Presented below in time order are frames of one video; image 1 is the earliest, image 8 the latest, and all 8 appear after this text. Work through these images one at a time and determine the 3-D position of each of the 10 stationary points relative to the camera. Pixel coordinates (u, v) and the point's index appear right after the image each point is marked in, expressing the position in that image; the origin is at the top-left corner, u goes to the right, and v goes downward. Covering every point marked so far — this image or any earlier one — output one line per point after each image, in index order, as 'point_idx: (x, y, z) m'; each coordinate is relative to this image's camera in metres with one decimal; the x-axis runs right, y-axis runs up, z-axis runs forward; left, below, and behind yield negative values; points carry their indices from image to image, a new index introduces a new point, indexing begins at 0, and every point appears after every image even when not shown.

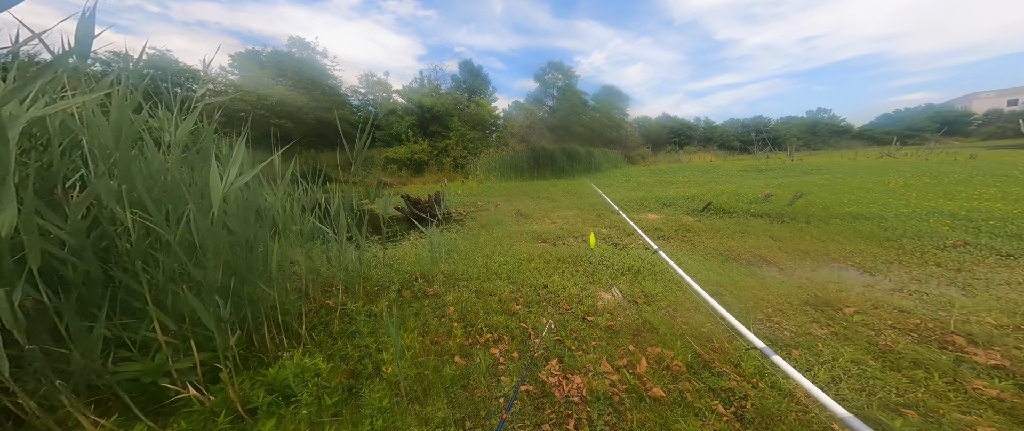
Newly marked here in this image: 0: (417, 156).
0: (-4.7, +3.1, +15.8) m
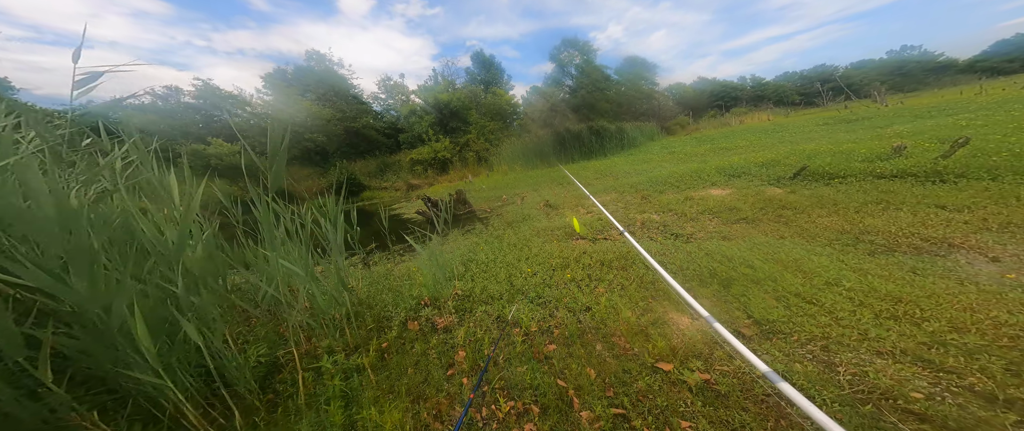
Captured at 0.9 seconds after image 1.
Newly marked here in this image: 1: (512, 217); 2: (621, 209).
0: (-3.4, +3.1, +15.2) m
1: (+0.1, 0.0, +6.4) m
2: (+1.8, +0.1, +4.9) m
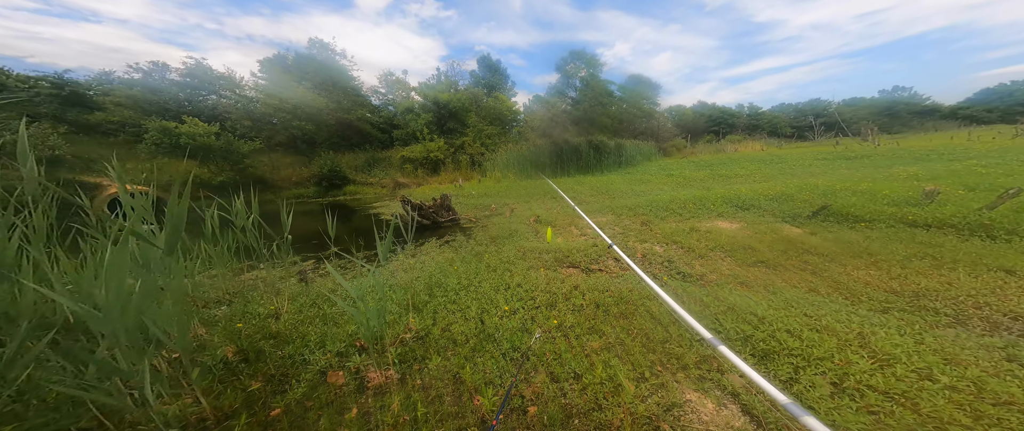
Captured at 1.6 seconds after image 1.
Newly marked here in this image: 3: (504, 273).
0: (-3.8, +3.0, +14.5) m
1: (-0.2, -0.3, +5.8) m
2: (+1.6, -0.3, +4.4) m
3: (-0.1, -0.8, +3.6) m
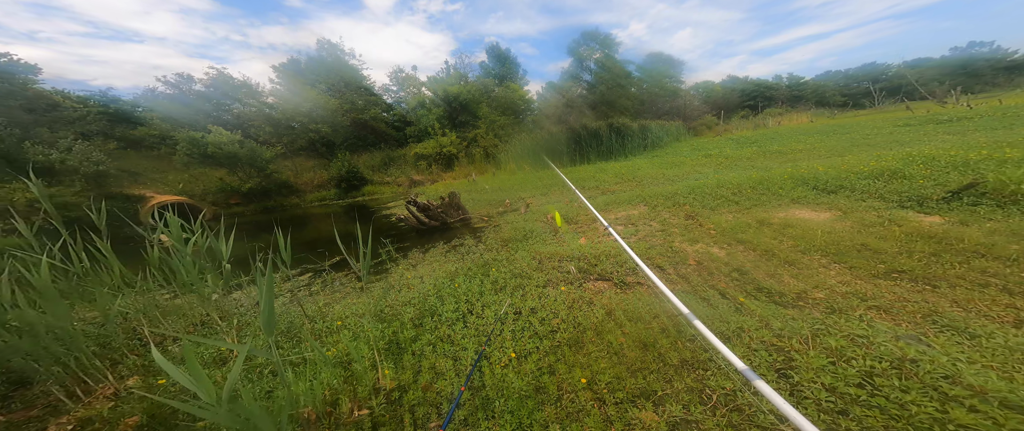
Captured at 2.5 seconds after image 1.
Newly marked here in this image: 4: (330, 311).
0: (-3.1, +3.1, +13.8) m
1: (0.0, -0.2, +5.0) m
2: (+1.7, -0.2, +3.4) m
3: (+0.1, -0.8, +2.8) m
4: (-1.6, -1.0, +3.0) m
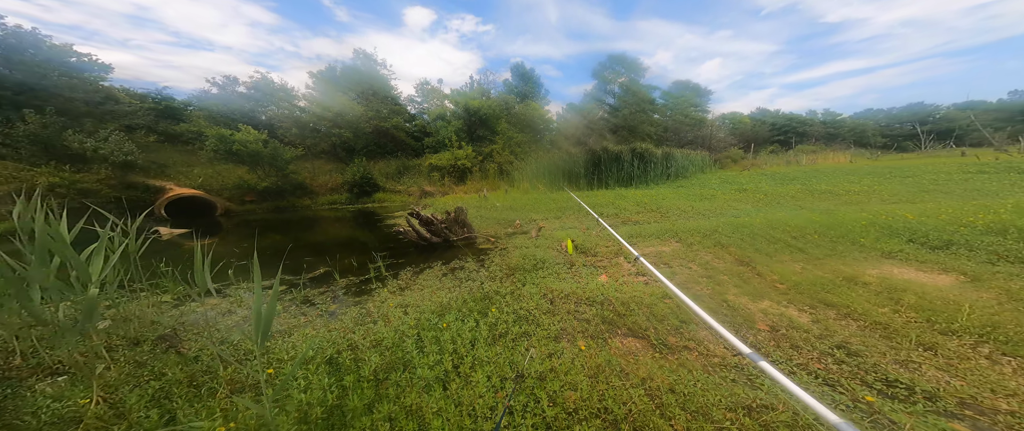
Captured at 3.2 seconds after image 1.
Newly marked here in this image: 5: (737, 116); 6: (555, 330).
0: (-2.5, +2.4, +13.5) m
1: (+0.1, -0.6, +4.3) m
2: (+1.8, -0.6, +2.7) m
3: (+0.1, -1.0, +2.1) m
4: (-1.6, -1.1, +2.4) m
5: (+14.9, +6.6, +20.0) m
6: (+0.3, -0.9, +2.4) m
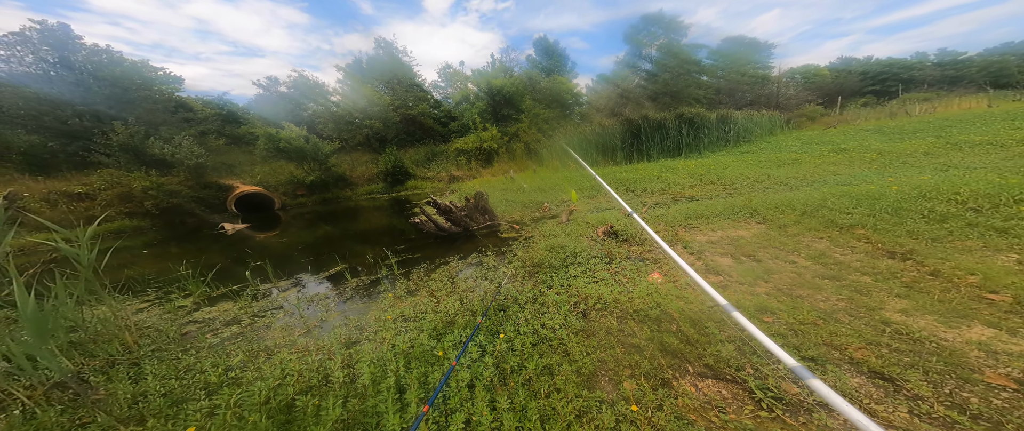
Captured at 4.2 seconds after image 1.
0: (-1.2, +3.0, +12.7) m
1: (+0.4, -0.4, +3.5) m
2: (+1.9, -0.4, +1.7) m
3: (+0.1, -0.9, +1.4) m
4: (-1.5, -1.0, +1.8) m
5: (+16.6, +8.4, +16.9) m
6: (+0.4, -0.8, +1.7) m
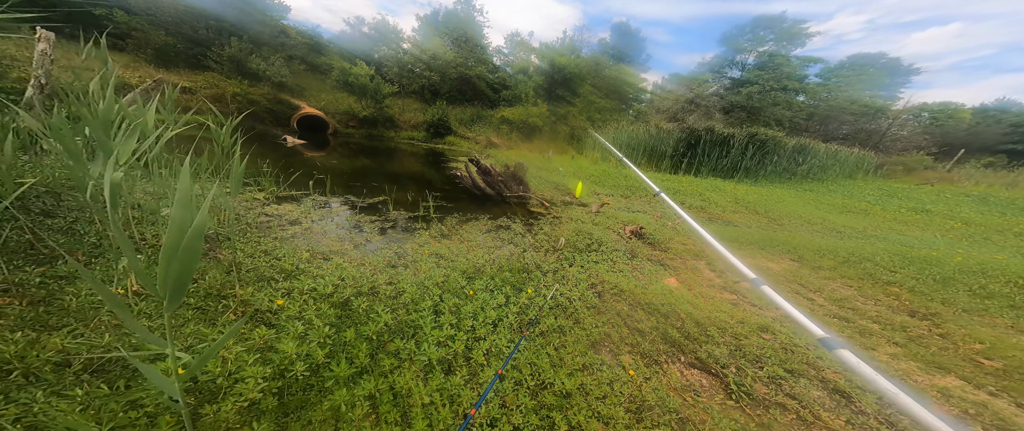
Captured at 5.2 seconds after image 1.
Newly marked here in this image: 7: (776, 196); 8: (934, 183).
0: (+0.9, +4.0, +12.8) m
1: (+0.8, -0.2, +3.7) m
2: (+2.1, -0.7, +1.9) m
3: (+0.2, -0.8, +1.7) m
4: (-1.3, -0.5, +2.2) m
5: (+19.7, +5.2, +15.1) m
6: (+0.5, -0.8, +1.9) m
7: (+5.5, +0.5, +6.4) m
8: (+12.6, +1.1, +9.5) m
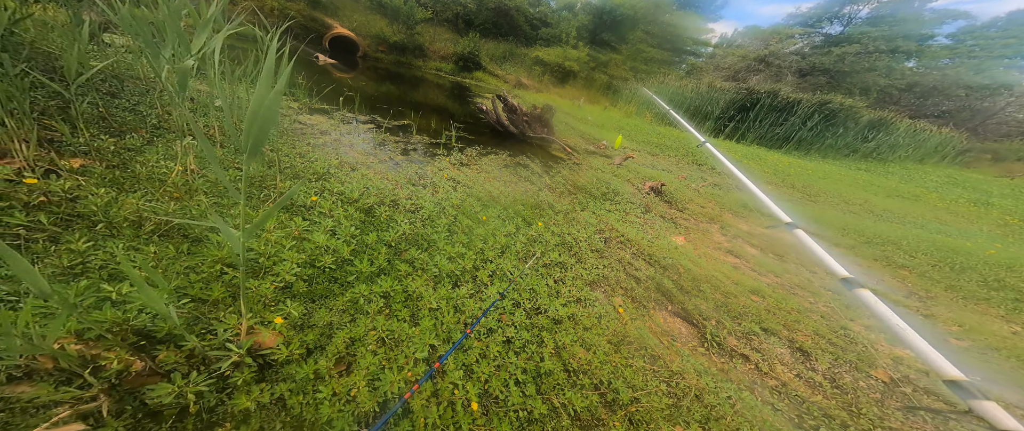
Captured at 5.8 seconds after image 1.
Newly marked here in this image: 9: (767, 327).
0: (+2.3, +5.9, +11.9) m
1: (+1.0, +0.4, +3.7) m
2: (+2.0, -0.5, +1.9) m
3: (+0.2, -0.4, +1.9) m
4: (-1.3, +0.1, +2.5) m
5: (+21.3, +5.2, +12.7) m
6: (+0.5, -0.4, +2.1) m
7: (+5.9, +0.9, +5.9) m
8: (+13.4, +1.2, +8.4) m
9: (+1.6, -0.7, +1.8) m
